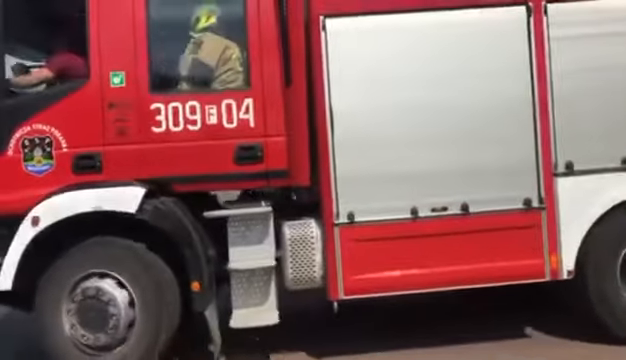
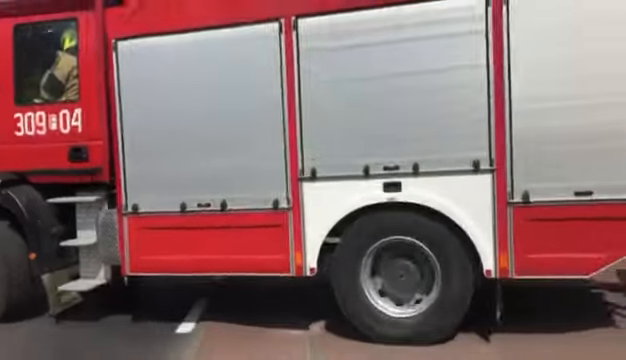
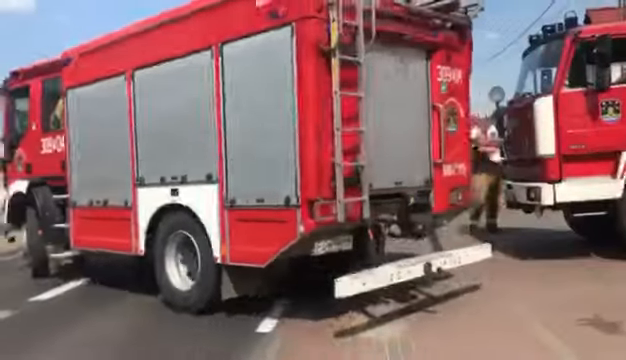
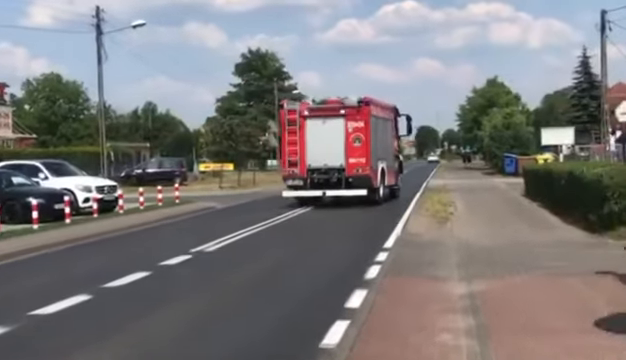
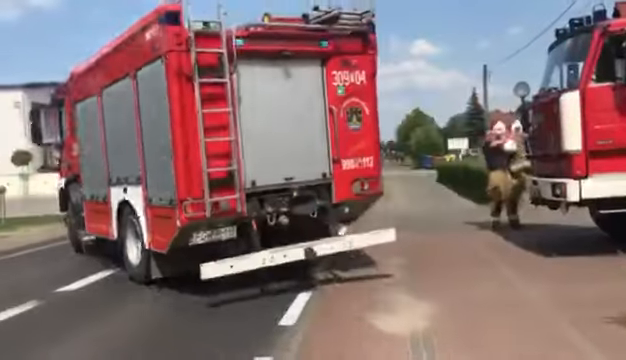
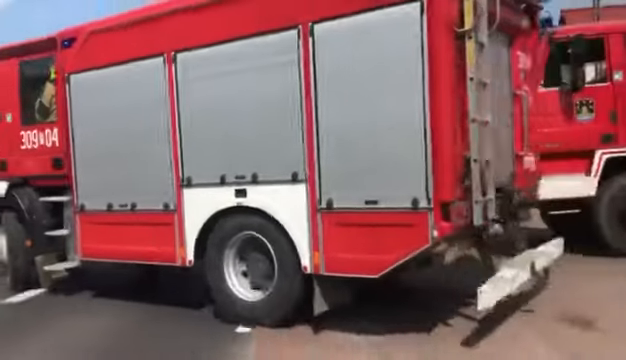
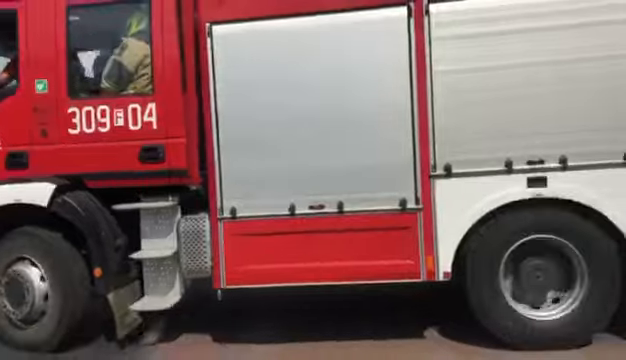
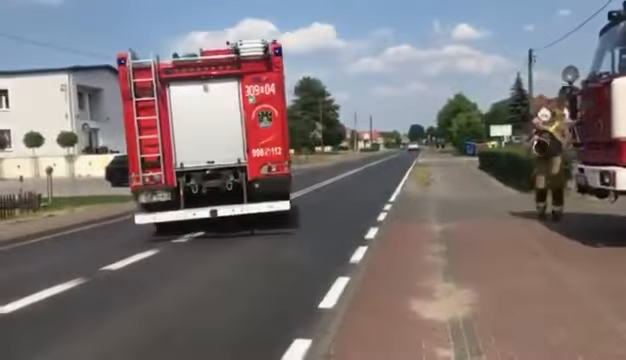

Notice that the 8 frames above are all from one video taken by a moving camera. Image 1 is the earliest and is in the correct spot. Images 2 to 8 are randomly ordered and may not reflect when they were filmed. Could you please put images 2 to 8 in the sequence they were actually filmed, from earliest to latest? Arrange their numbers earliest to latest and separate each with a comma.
7, 2, 6, 3, 5, 8, 4
